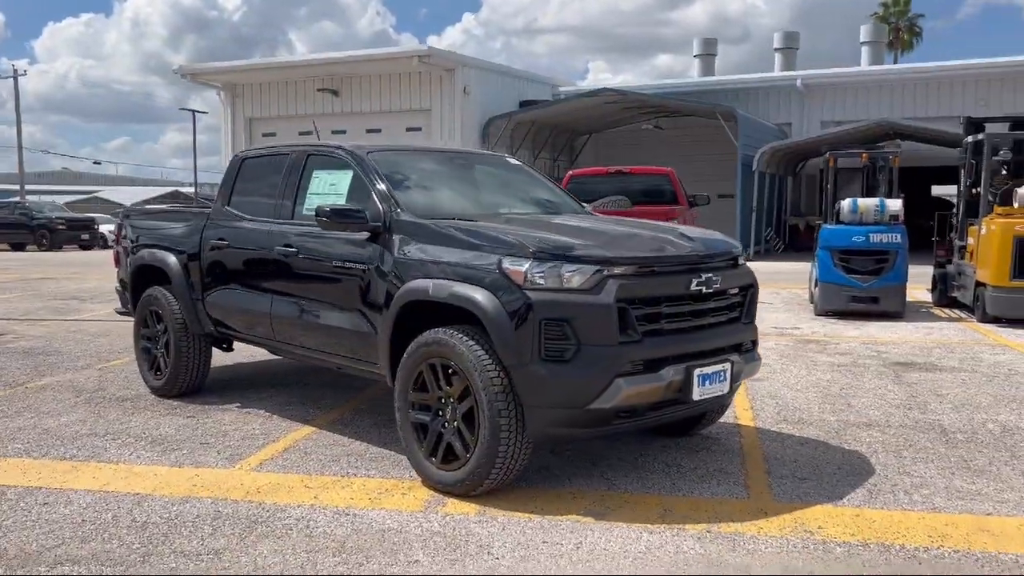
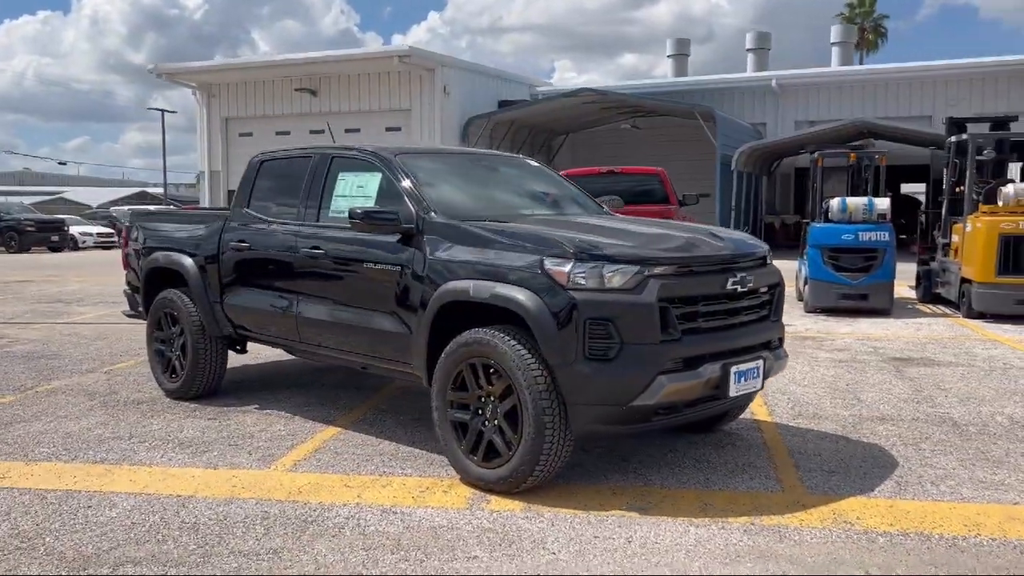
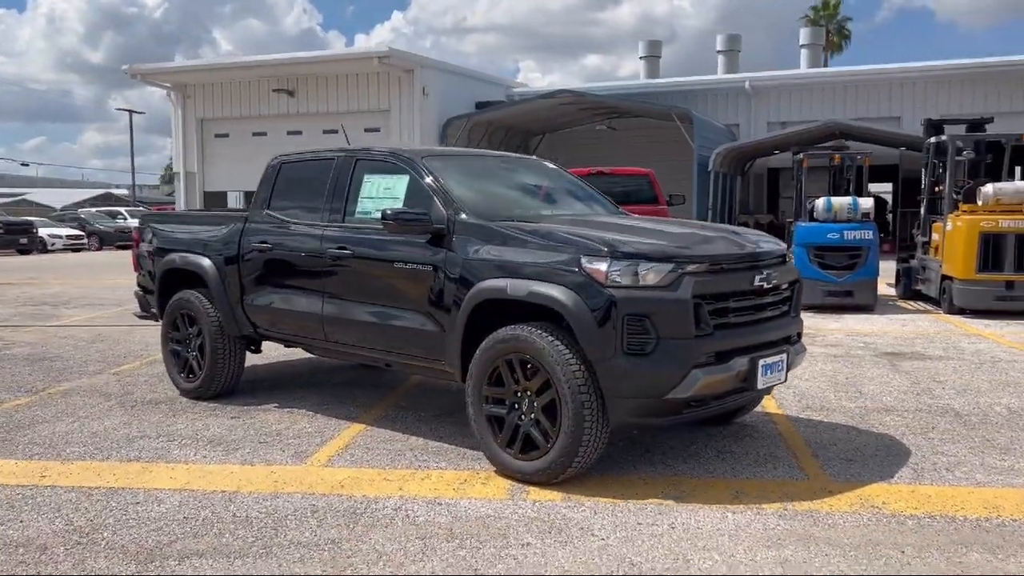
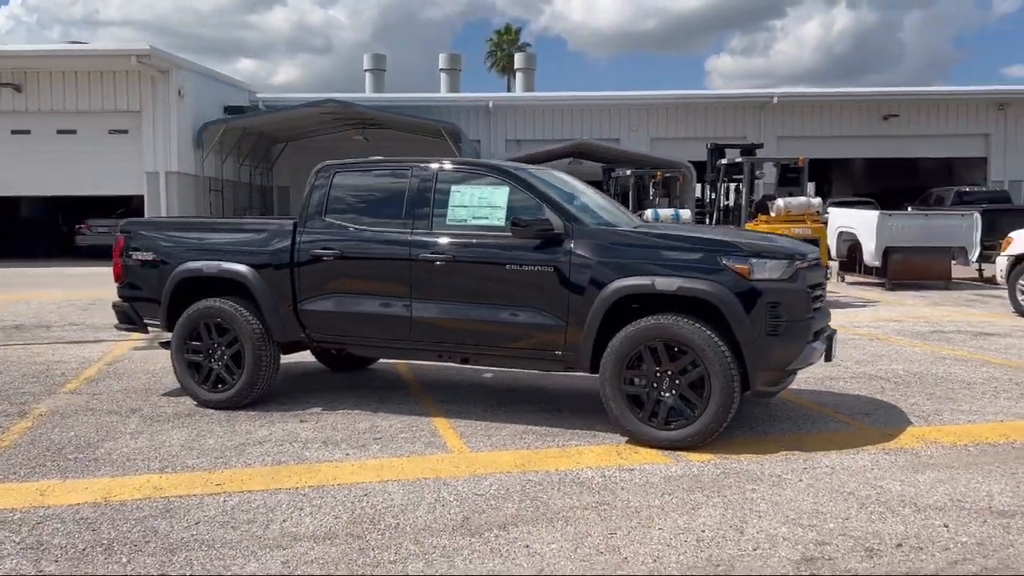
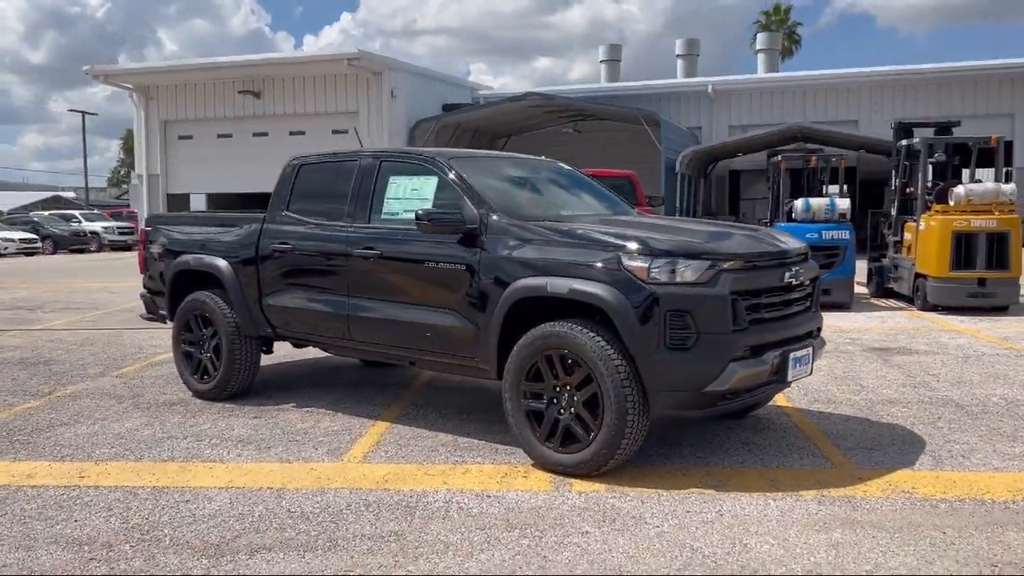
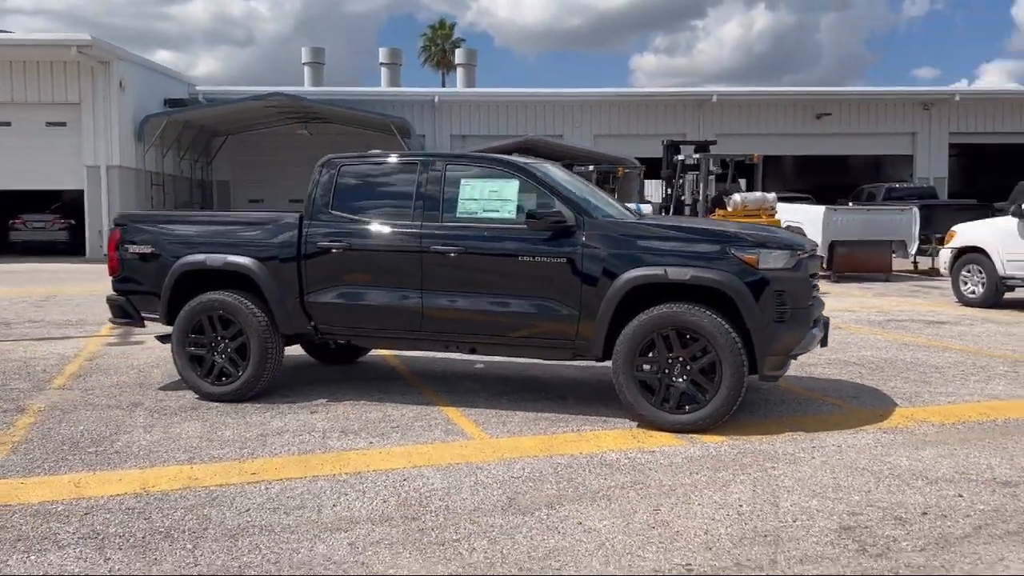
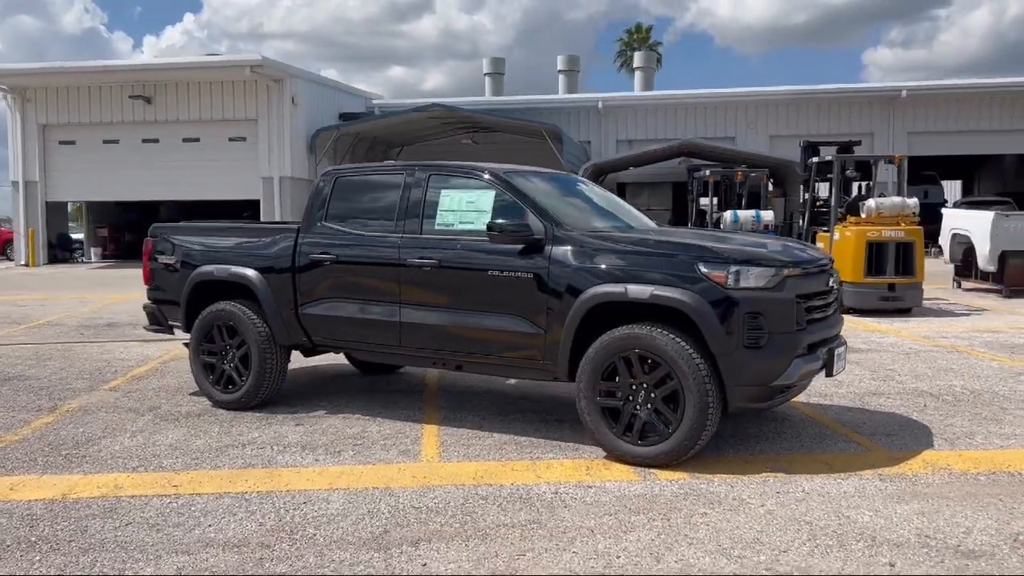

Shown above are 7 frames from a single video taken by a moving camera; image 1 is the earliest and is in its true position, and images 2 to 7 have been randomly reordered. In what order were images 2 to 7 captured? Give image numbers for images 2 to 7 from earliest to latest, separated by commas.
2, 3, 5, 7, 4, 6
